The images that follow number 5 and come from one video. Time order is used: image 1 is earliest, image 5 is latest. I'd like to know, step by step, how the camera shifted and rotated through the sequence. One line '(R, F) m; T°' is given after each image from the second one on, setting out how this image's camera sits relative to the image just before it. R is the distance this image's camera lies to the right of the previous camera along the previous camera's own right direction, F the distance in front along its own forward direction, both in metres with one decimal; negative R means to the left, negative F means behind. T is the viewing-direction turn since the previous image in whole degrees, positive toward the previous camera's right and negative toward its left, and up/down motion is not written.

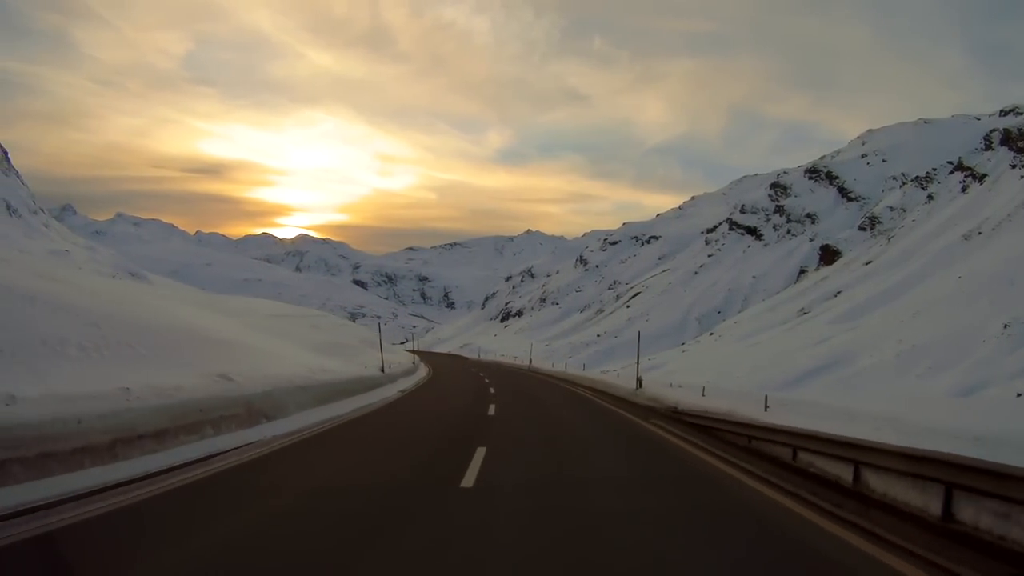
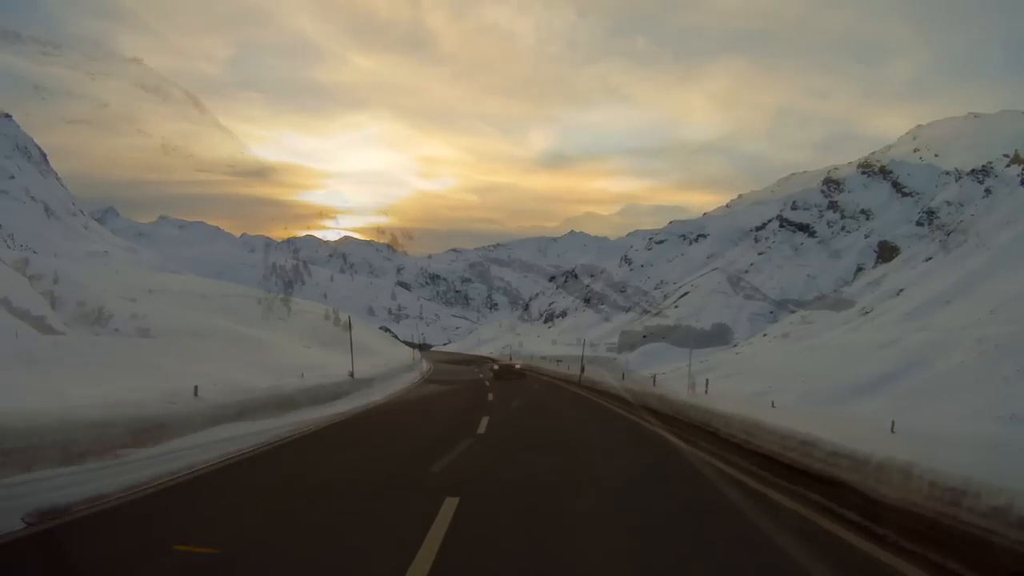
(+1.2, +2.0) m; -3°
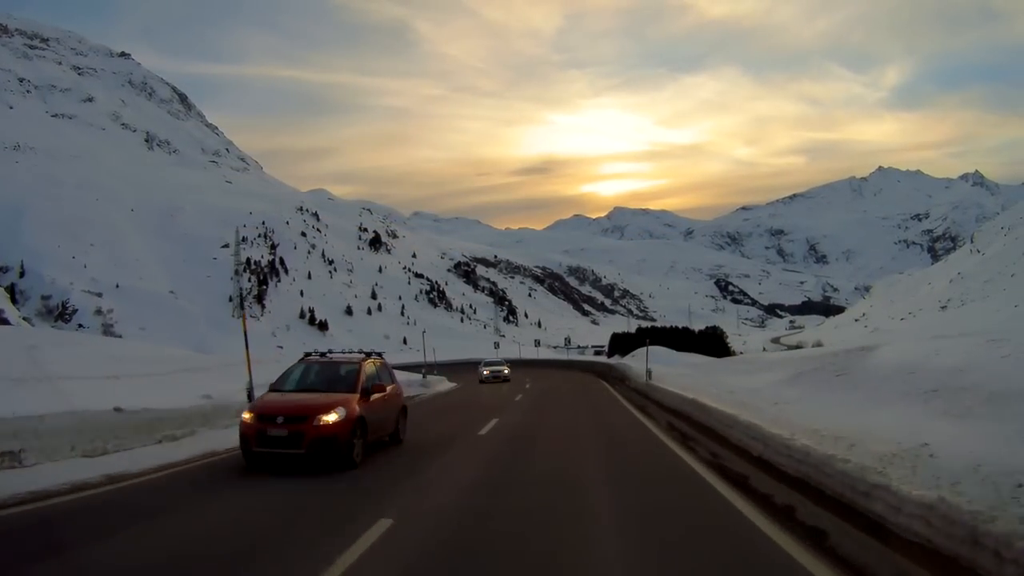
(+0.5, +1.6) m; 0°
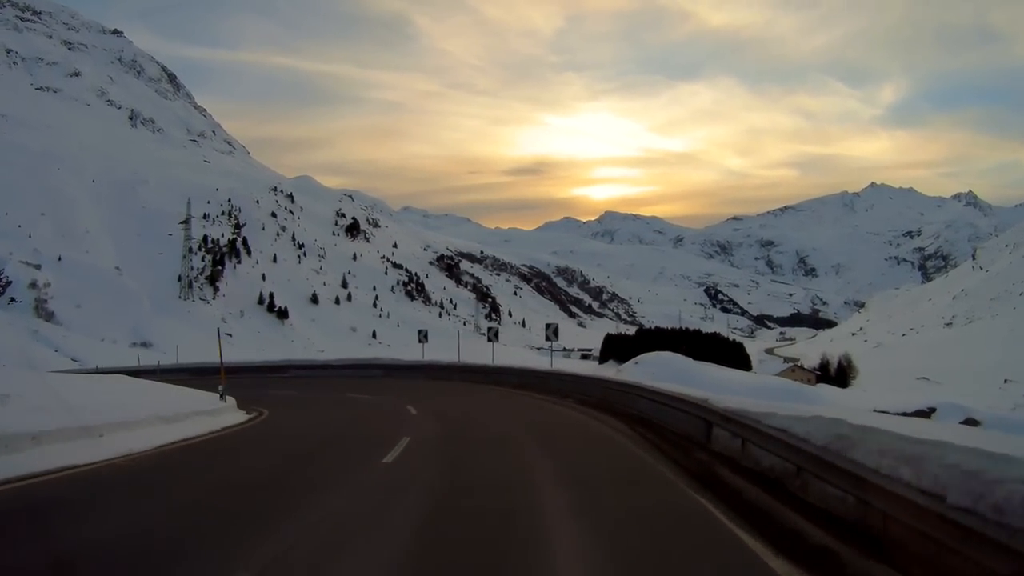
(+0.2, +2.7) m; +1°
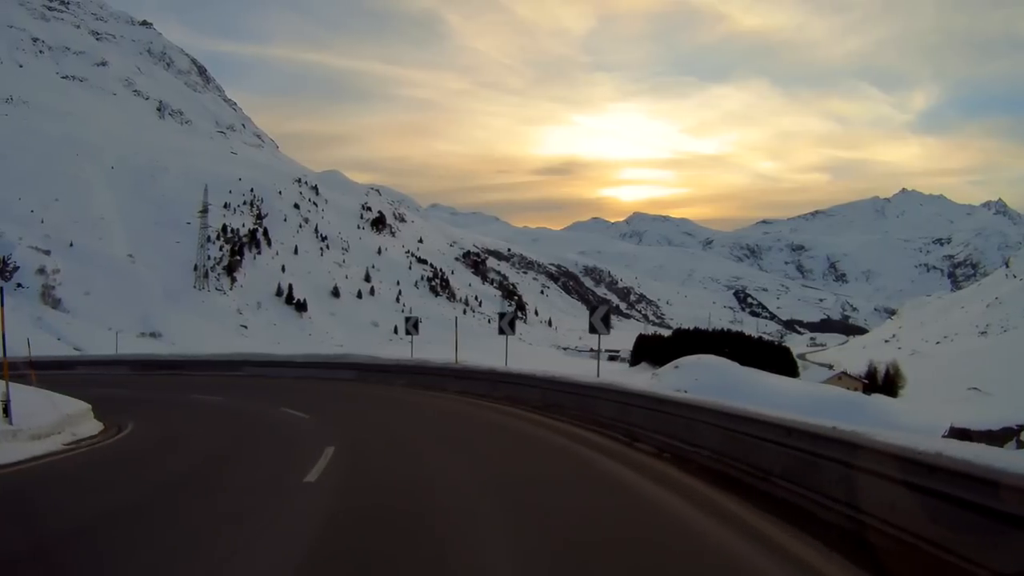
(0.0, +1.0) m; -2°
